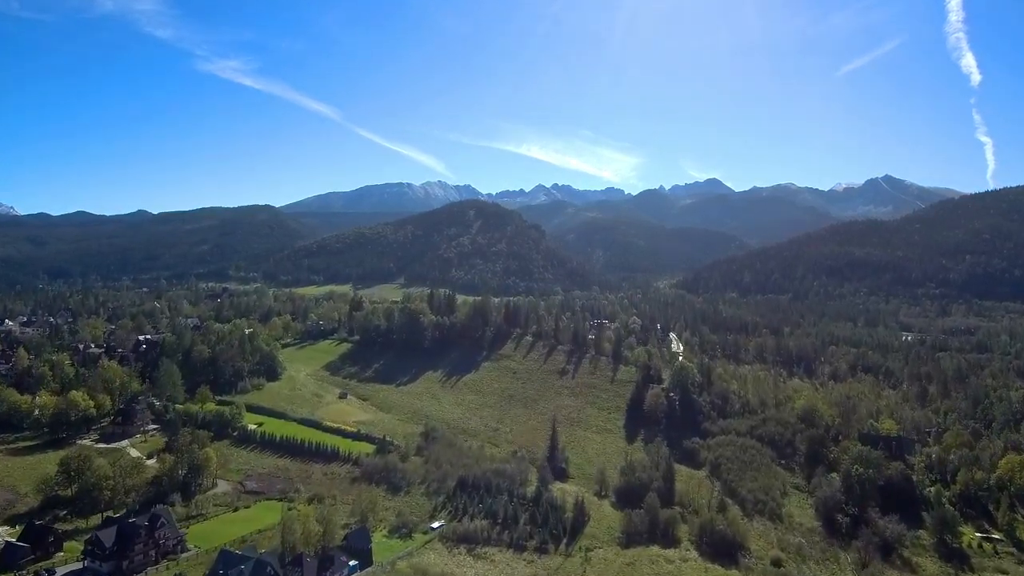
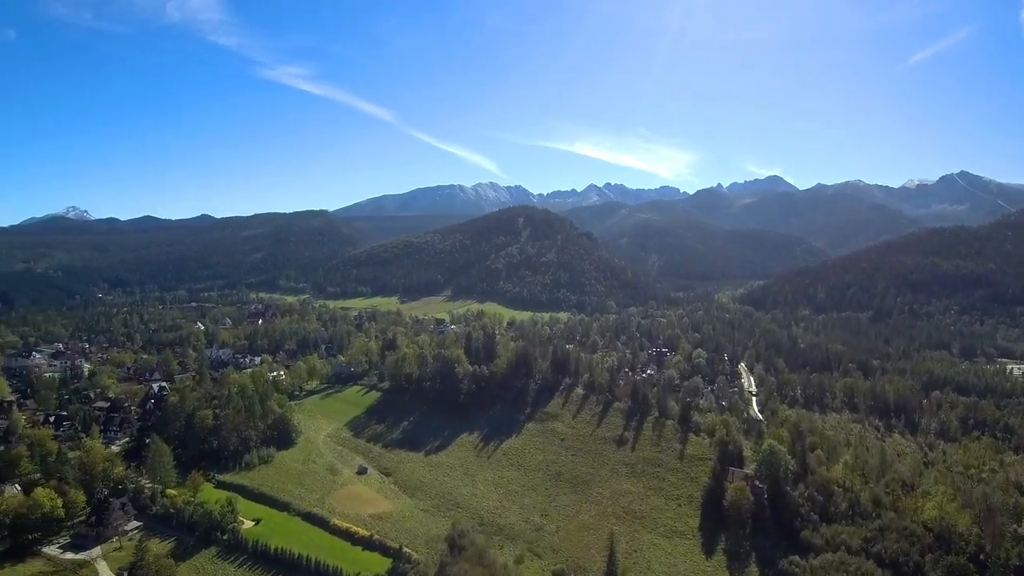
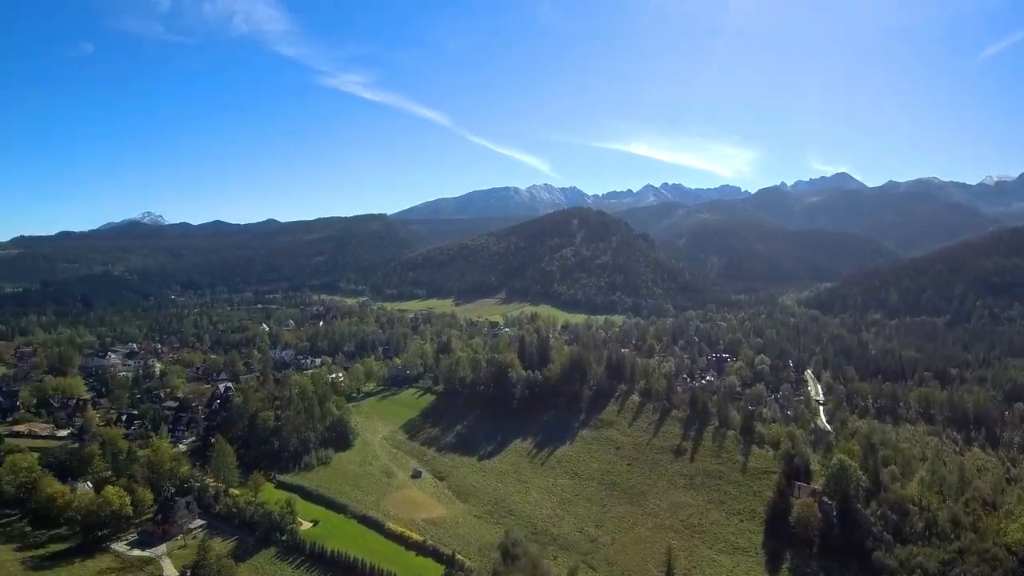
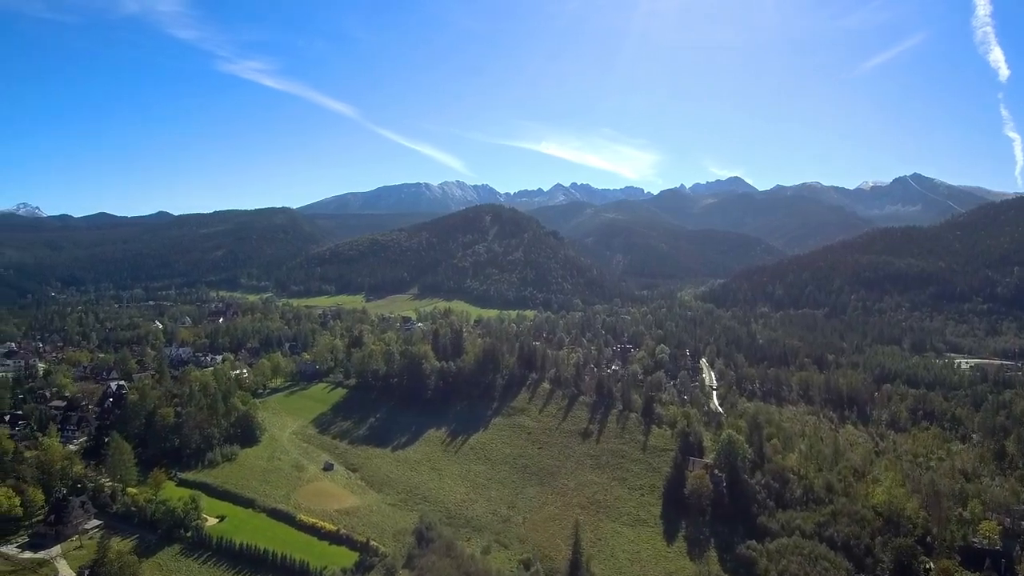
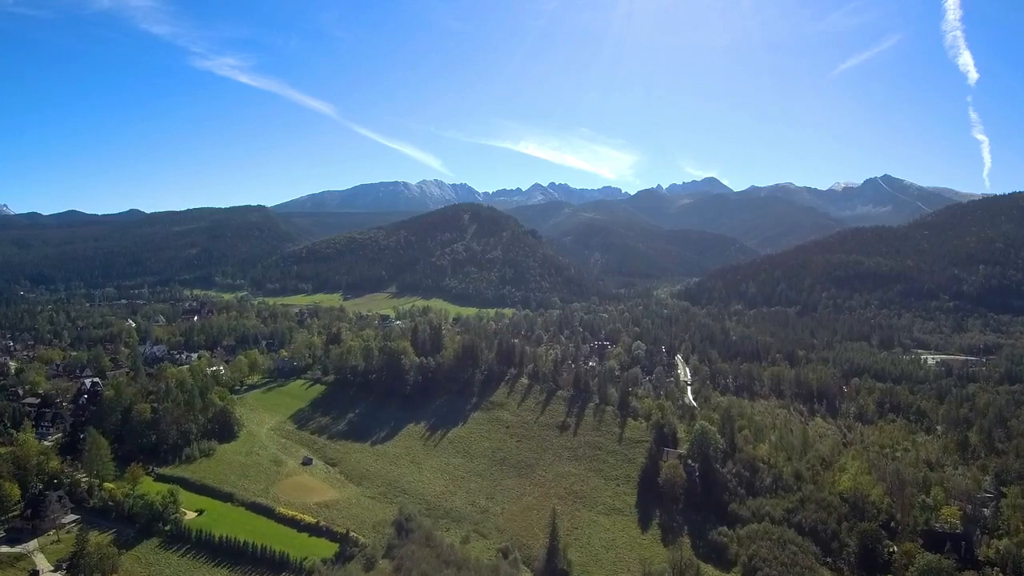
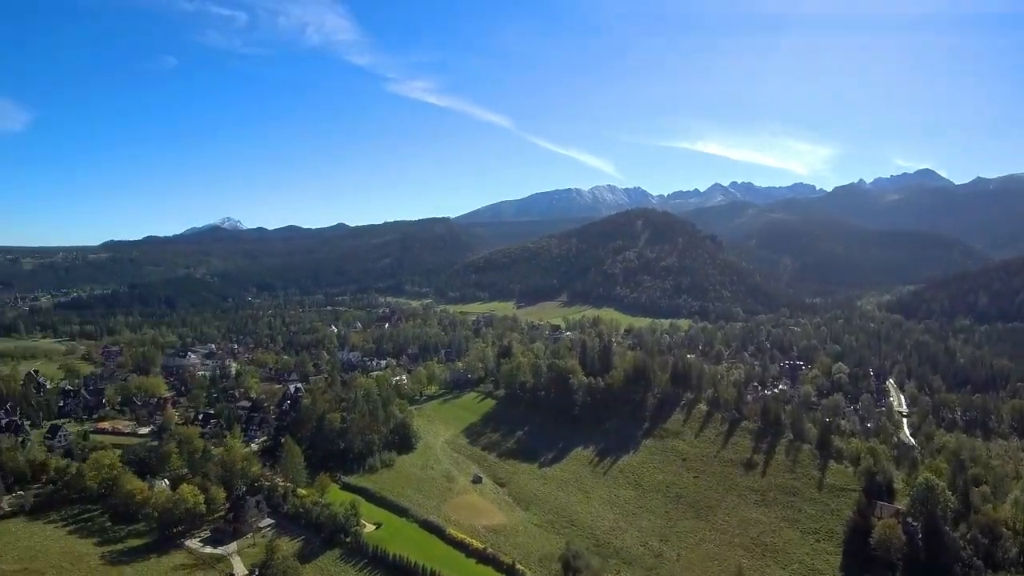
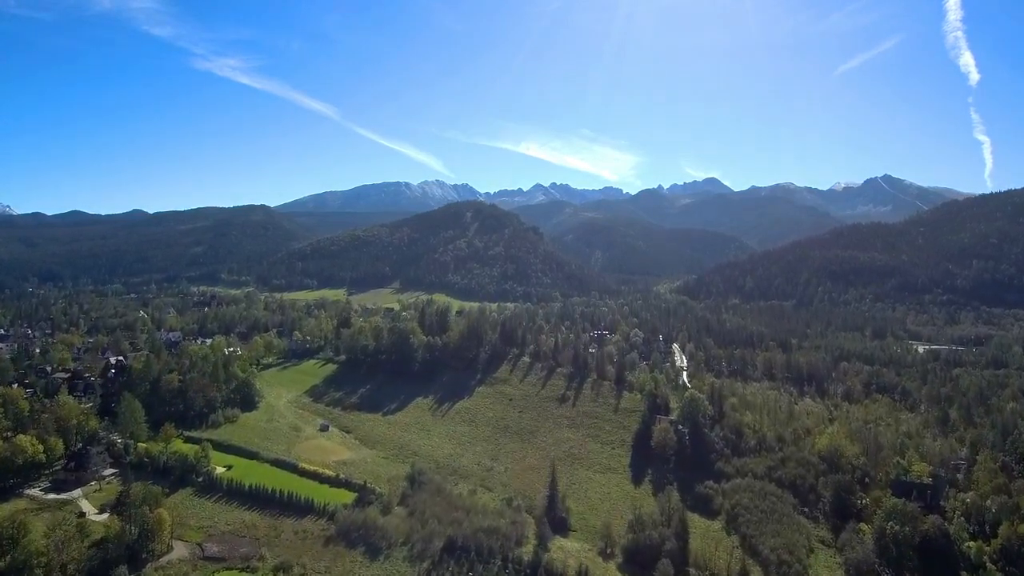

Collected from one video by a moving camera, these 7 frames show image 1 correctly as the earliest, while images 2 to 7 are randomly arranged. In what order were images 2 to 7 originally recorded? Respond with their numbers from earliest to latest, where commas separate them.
7, 5, 4, 2, 3, 6
